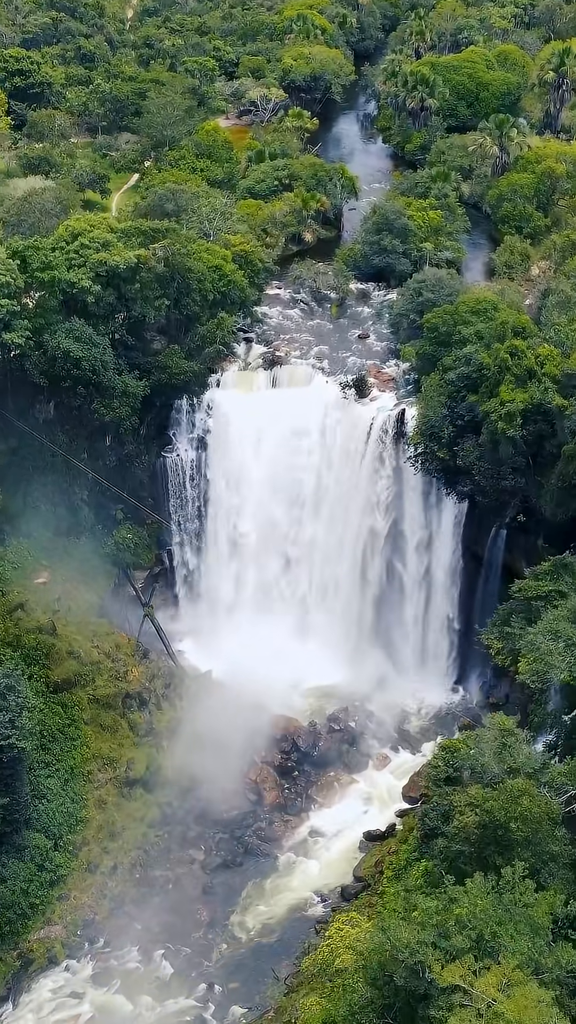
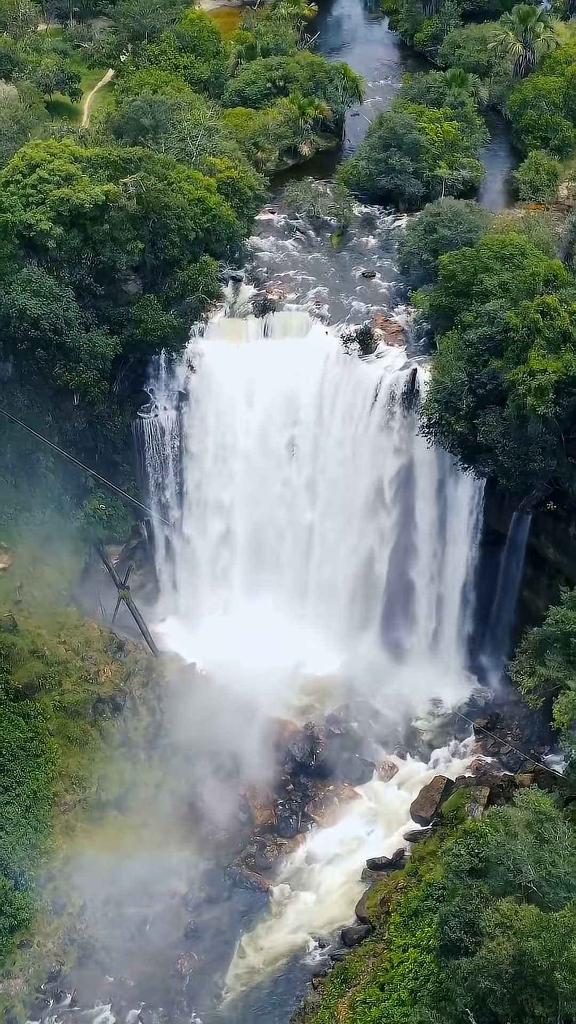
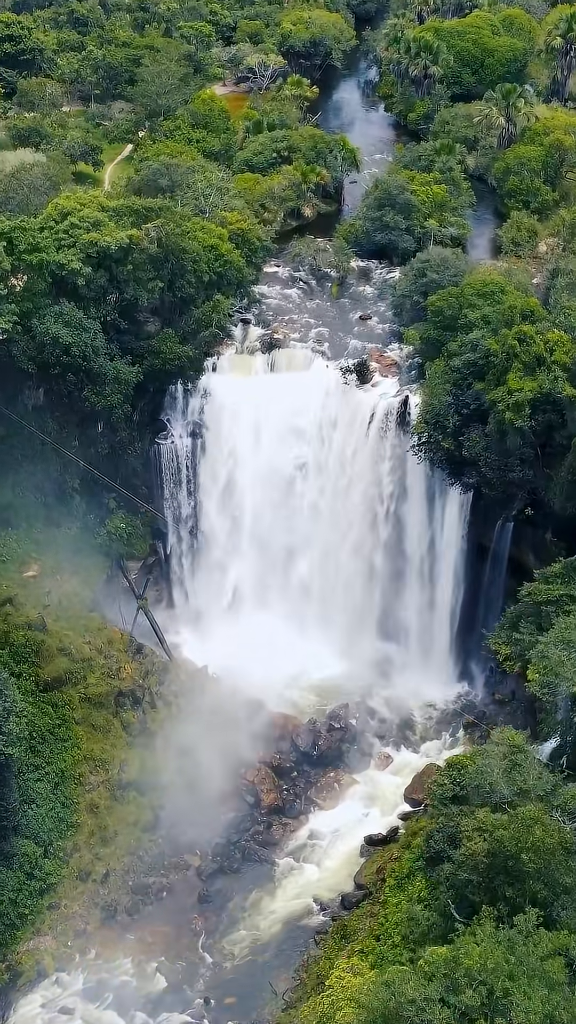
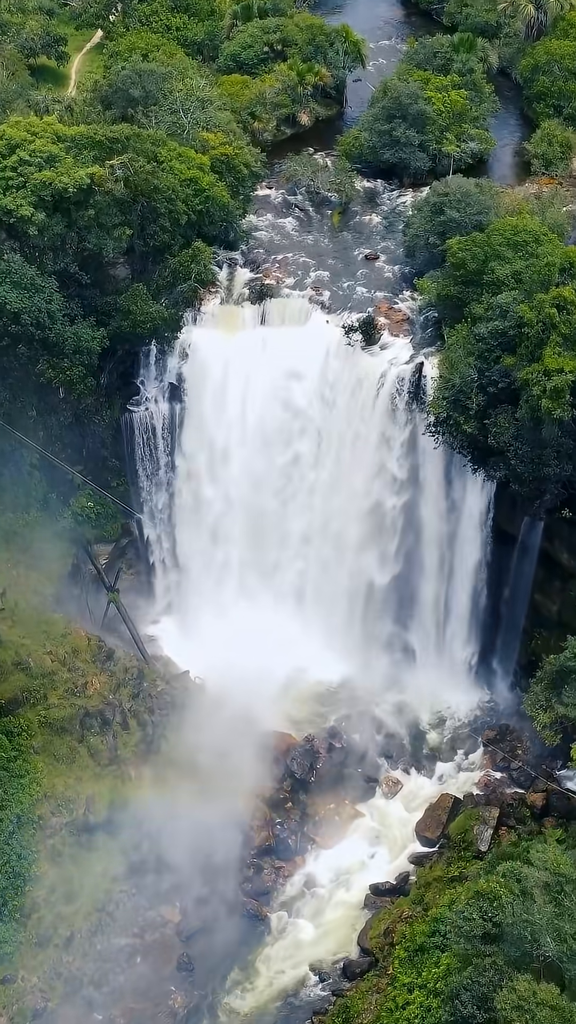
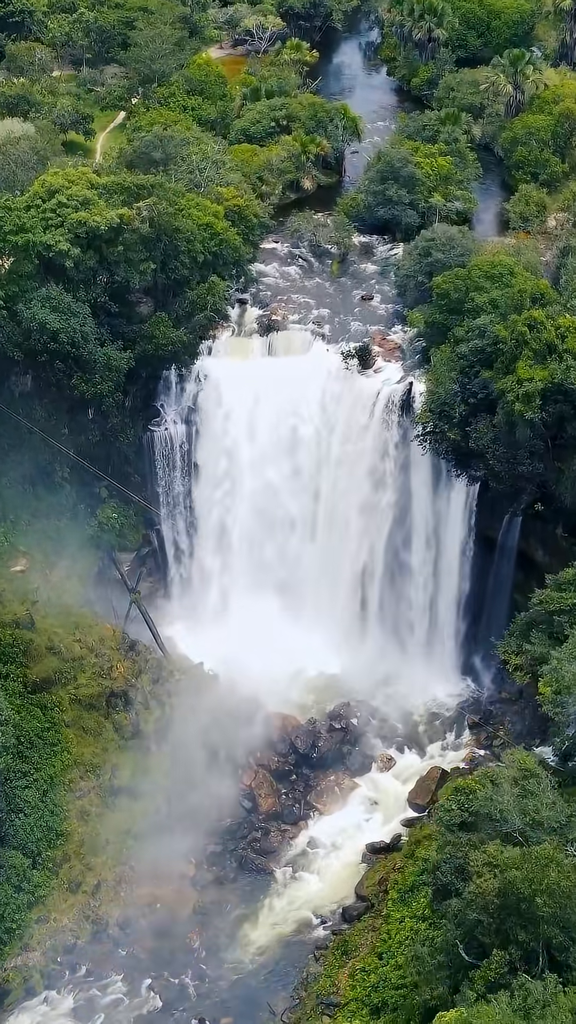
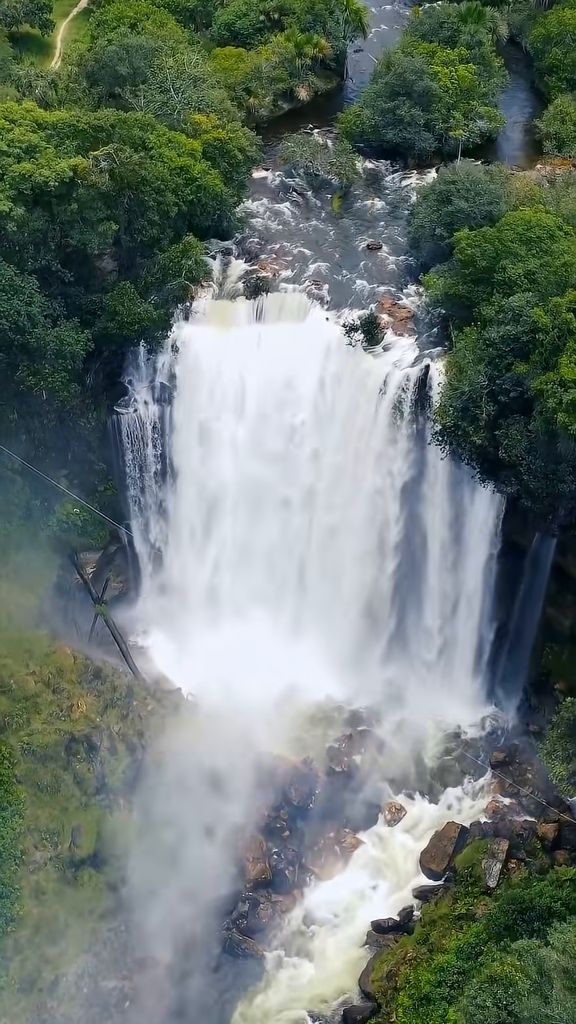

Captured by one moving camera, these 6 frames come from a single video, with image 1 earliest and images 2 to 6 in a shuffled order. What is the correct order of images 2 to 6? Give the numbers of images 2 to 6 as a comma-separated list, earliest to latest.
3, 5, 2, 4, 6
